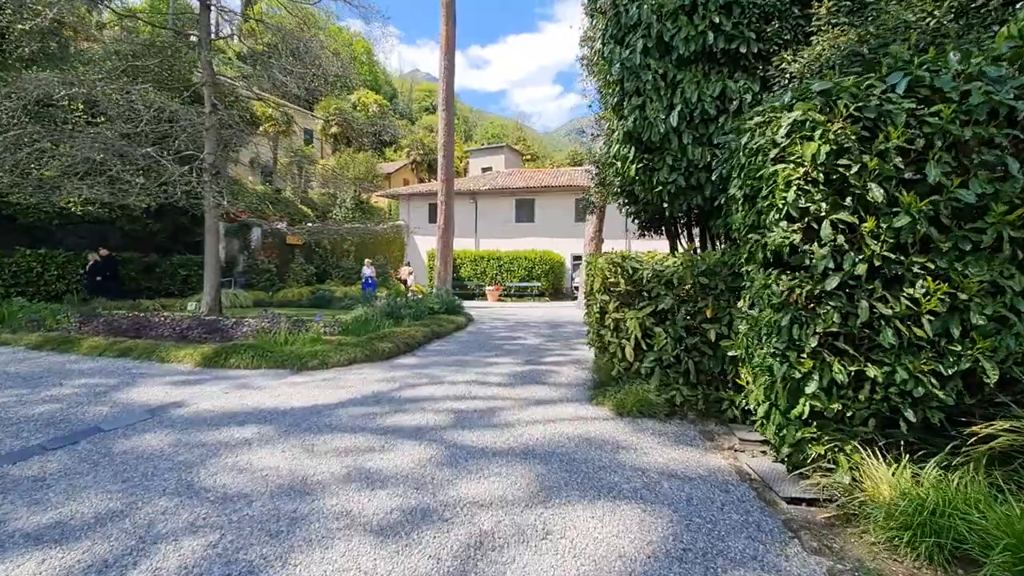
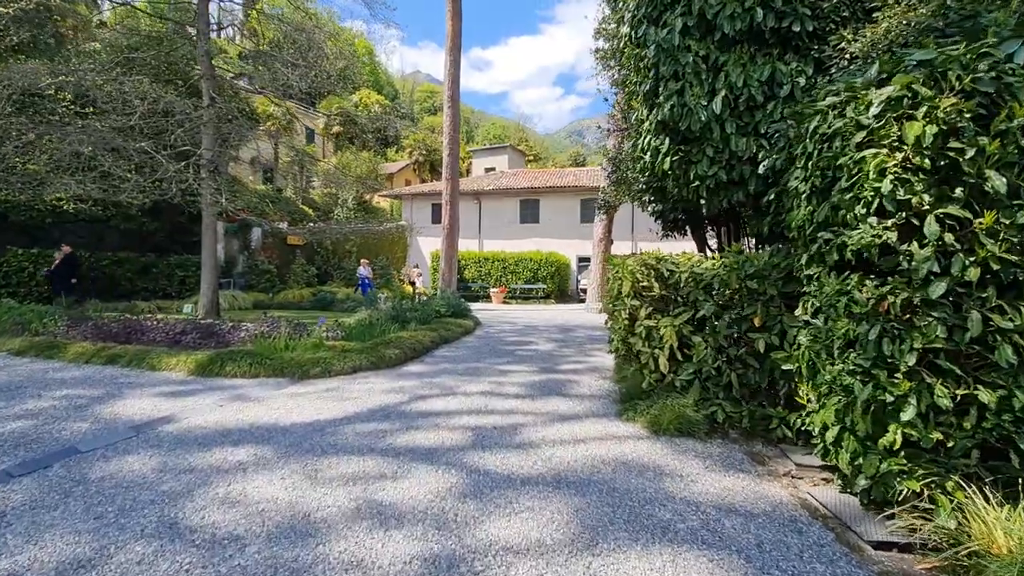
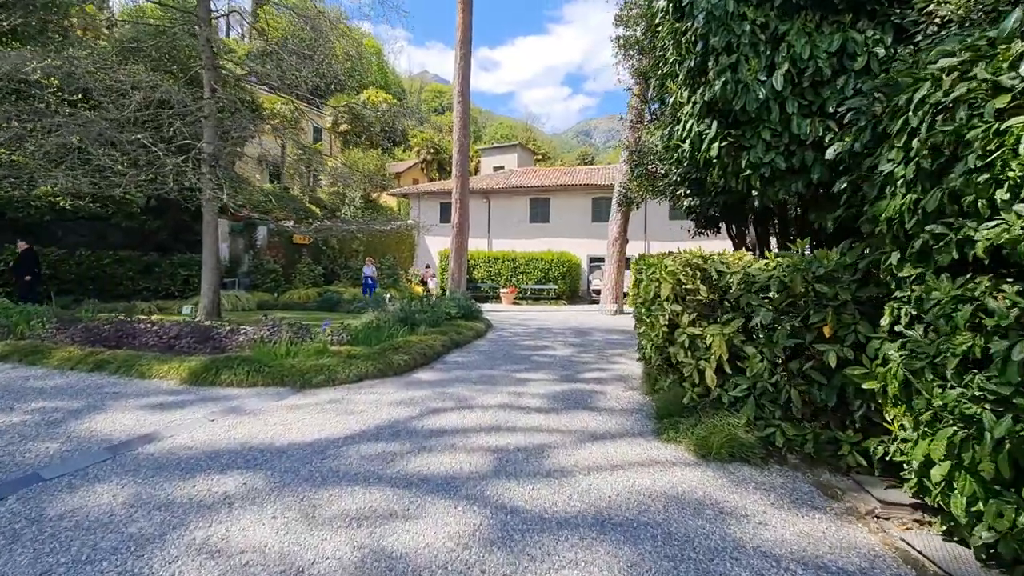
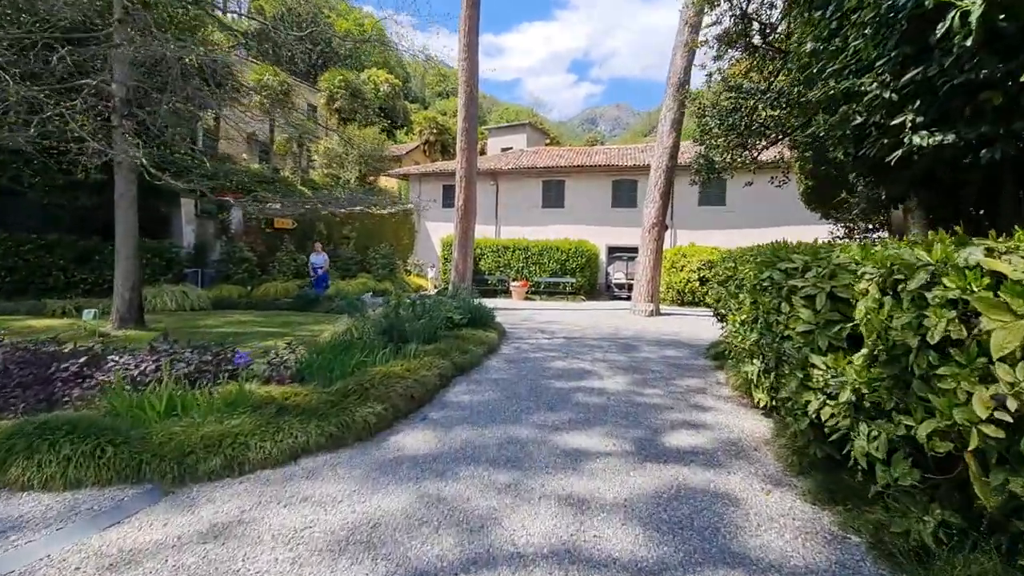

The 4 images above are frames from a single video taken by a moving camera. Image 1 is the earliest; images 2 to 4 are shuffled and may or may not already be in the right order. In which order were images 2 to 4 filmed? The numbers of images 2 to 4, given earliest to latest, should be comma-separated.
2, 3, 4
